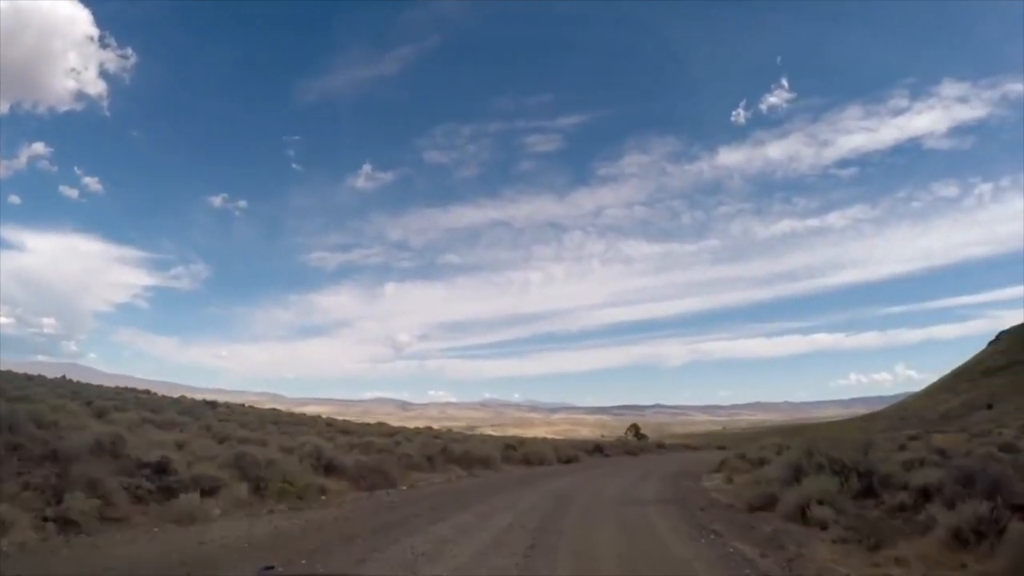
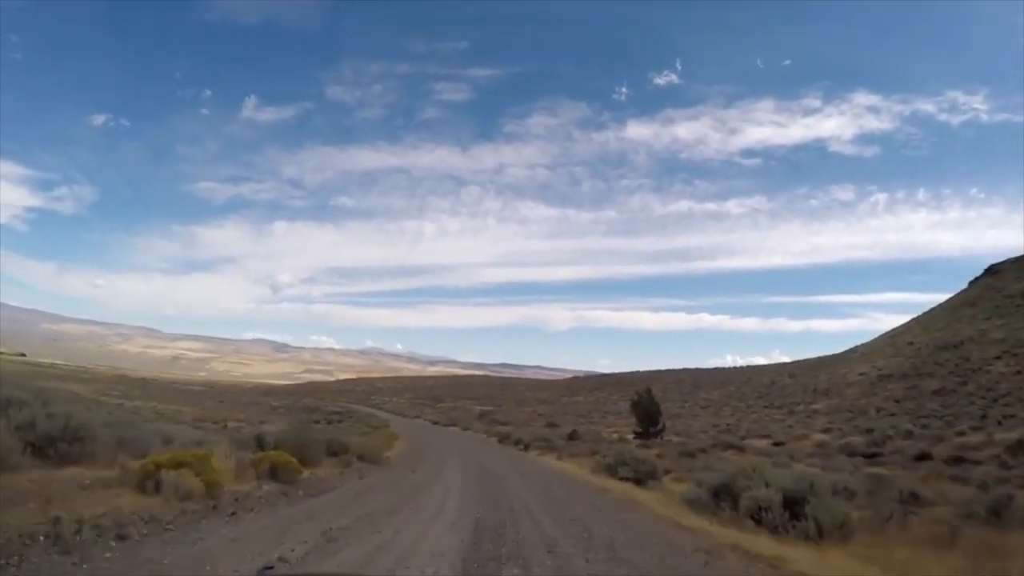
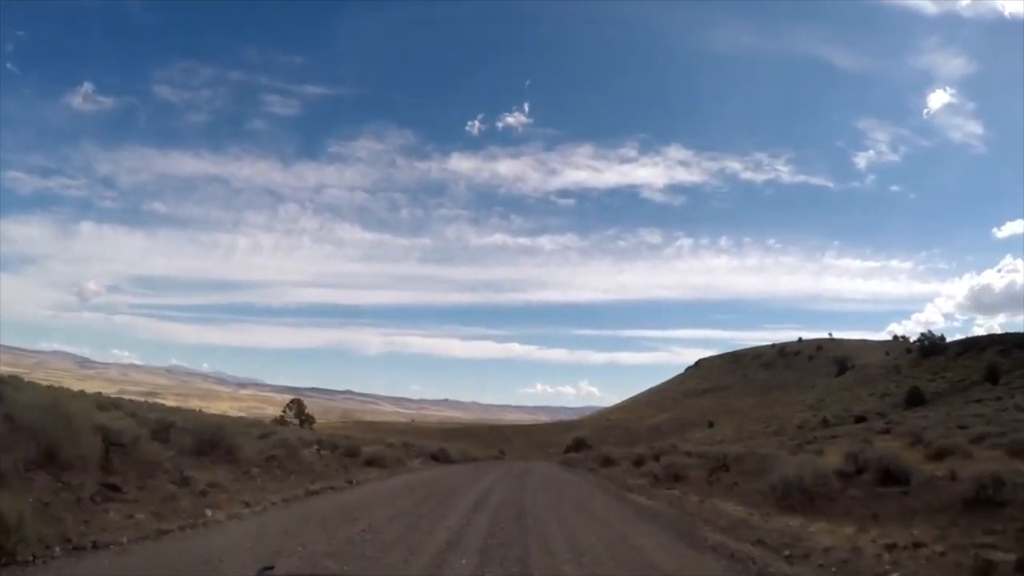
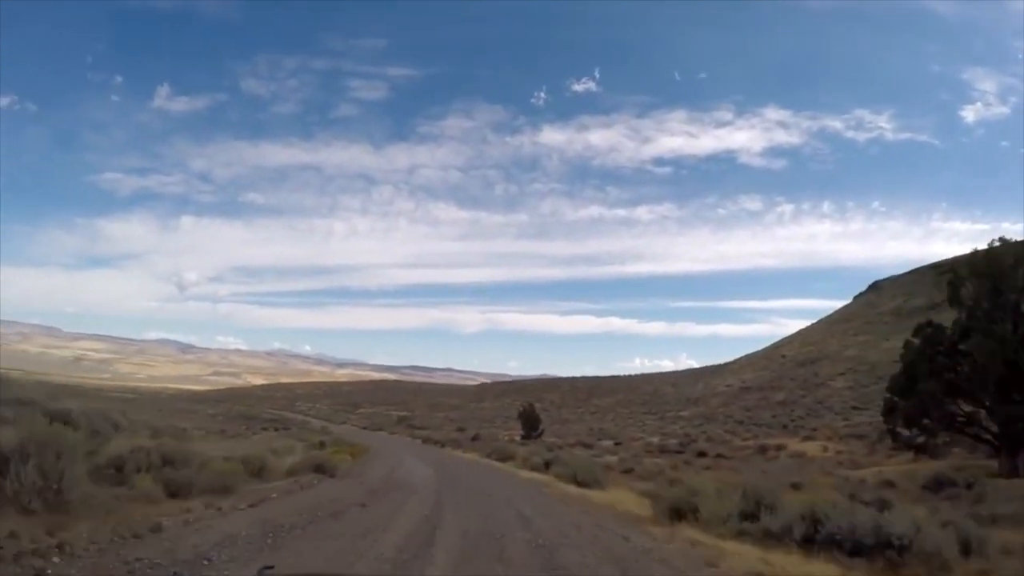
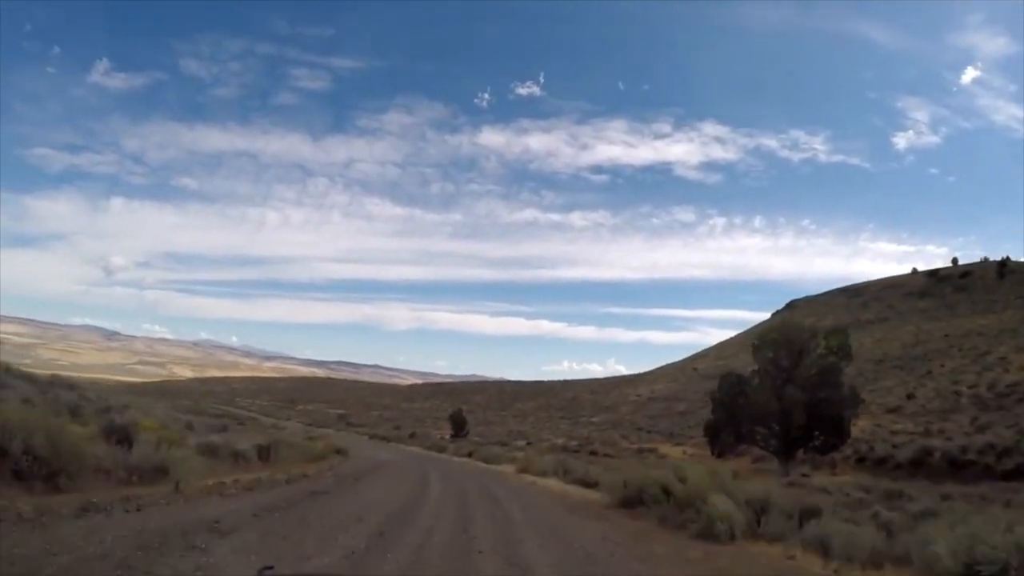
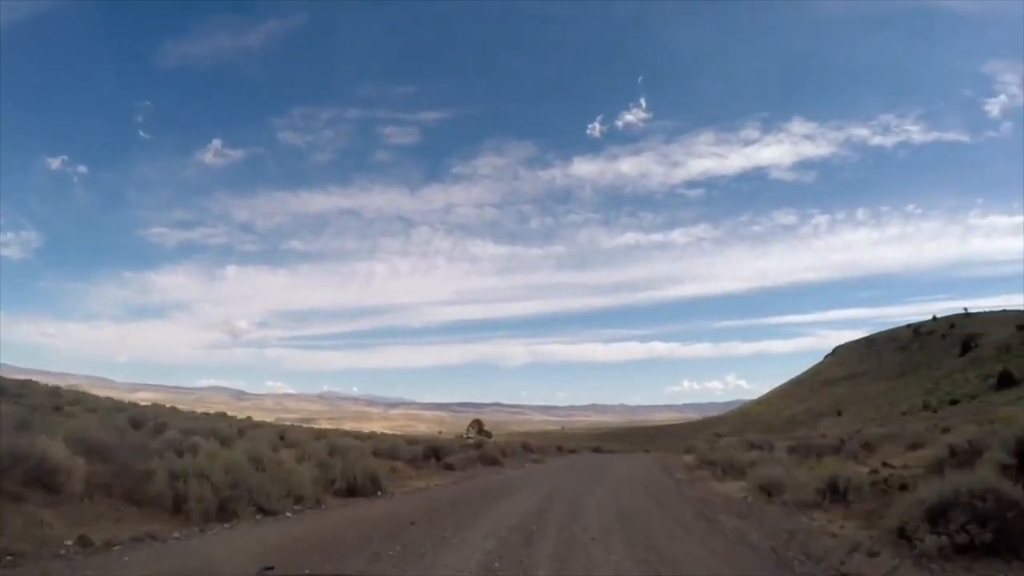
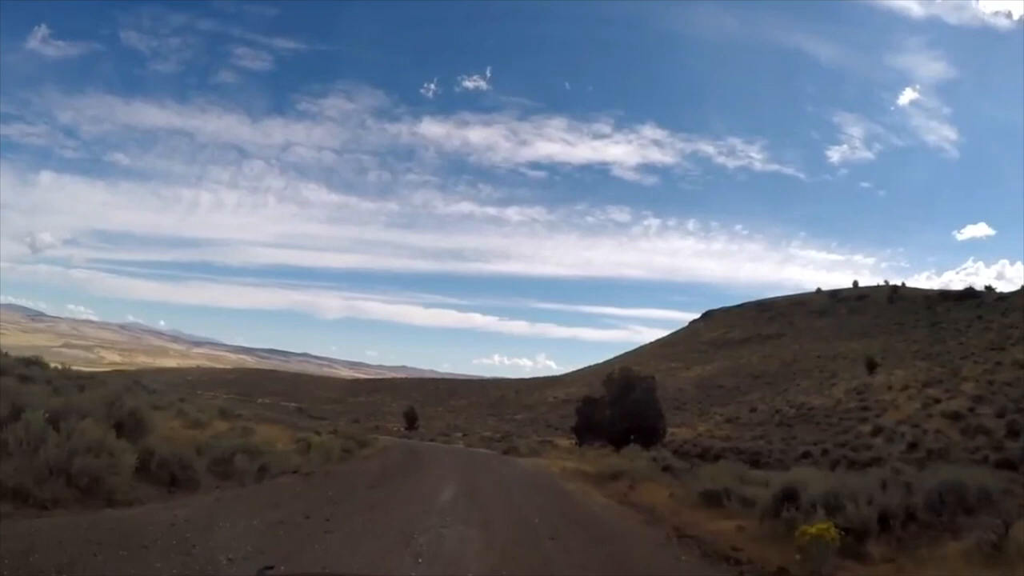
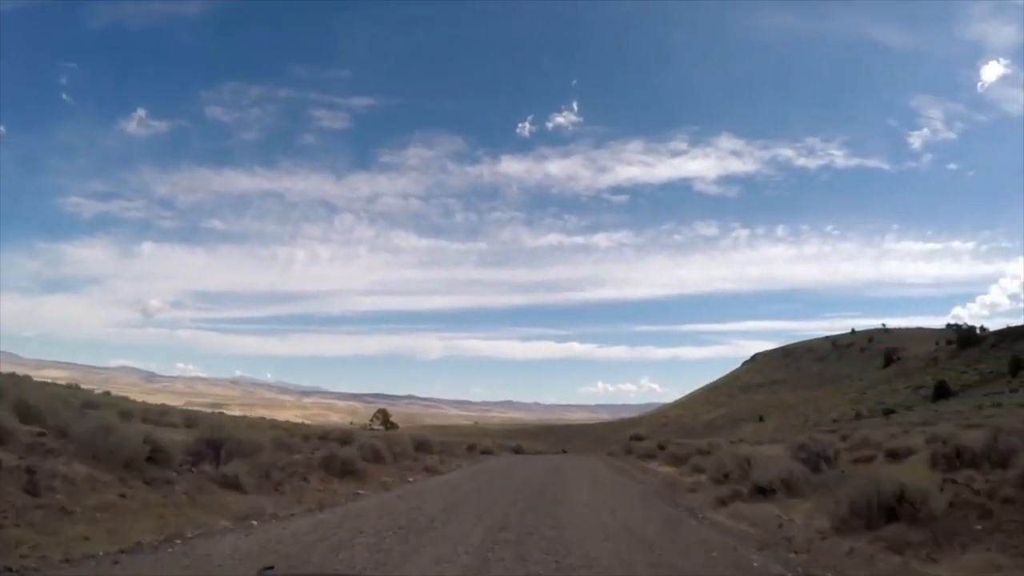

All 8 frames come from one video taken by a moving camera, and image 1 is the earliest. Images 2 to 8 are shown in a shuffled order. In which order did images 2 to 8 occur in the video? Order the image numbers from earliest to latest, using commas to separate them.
6, 8, 3, 7, 5, 4, 2
